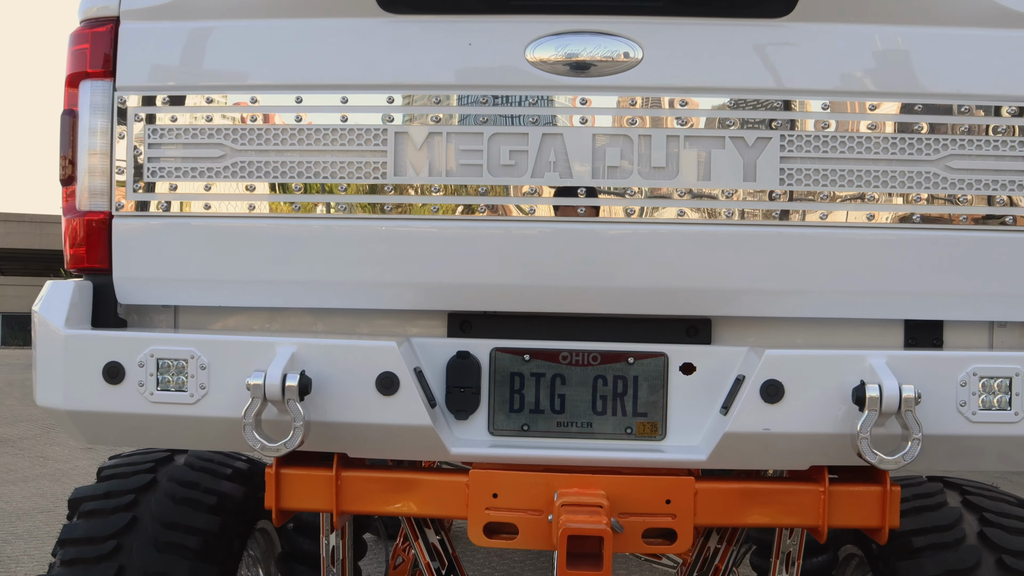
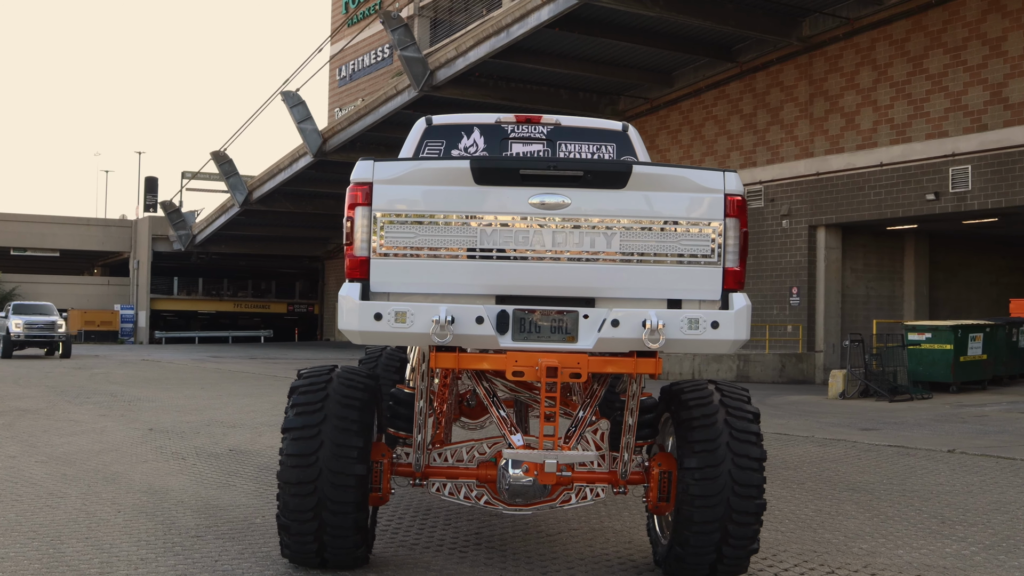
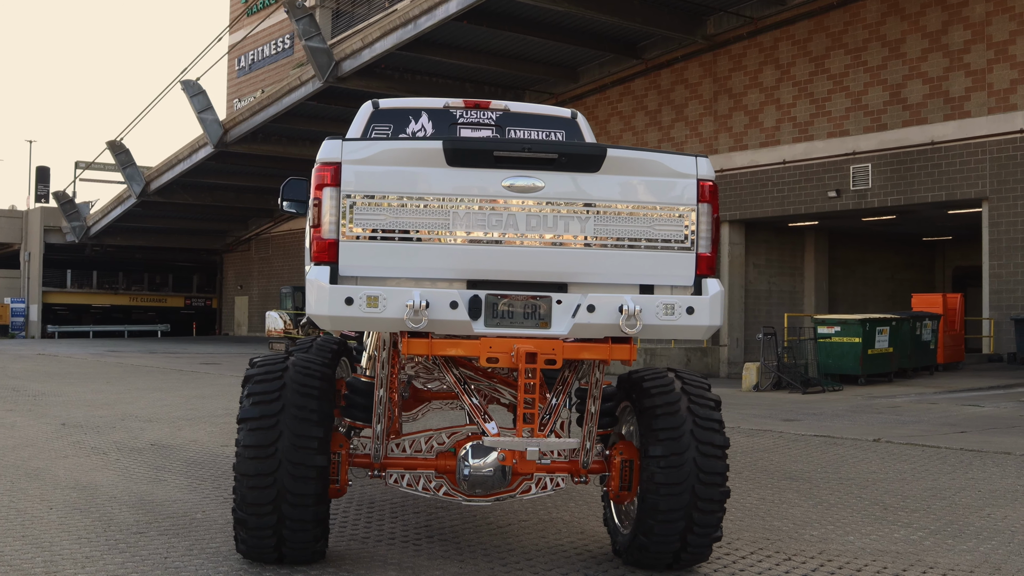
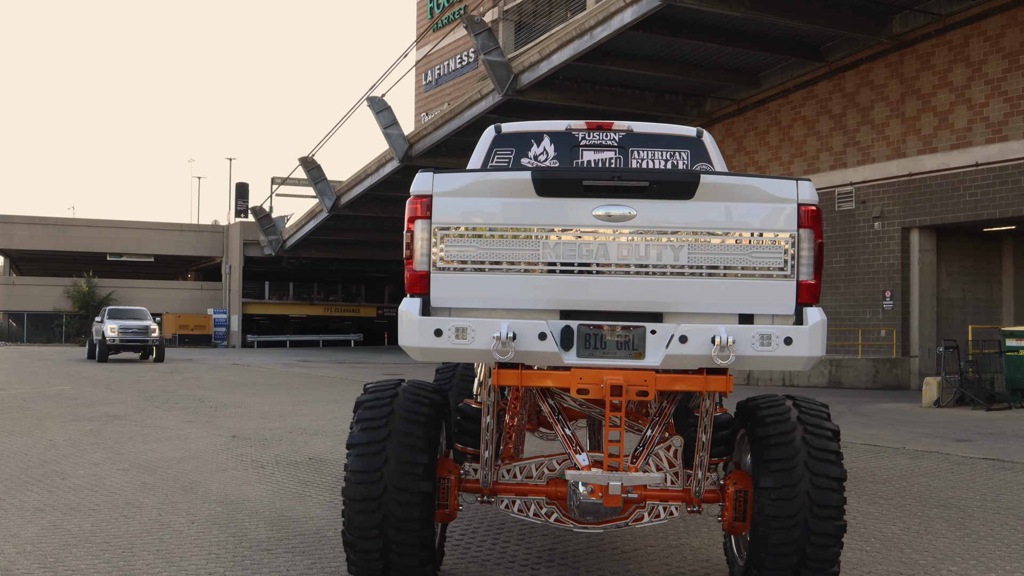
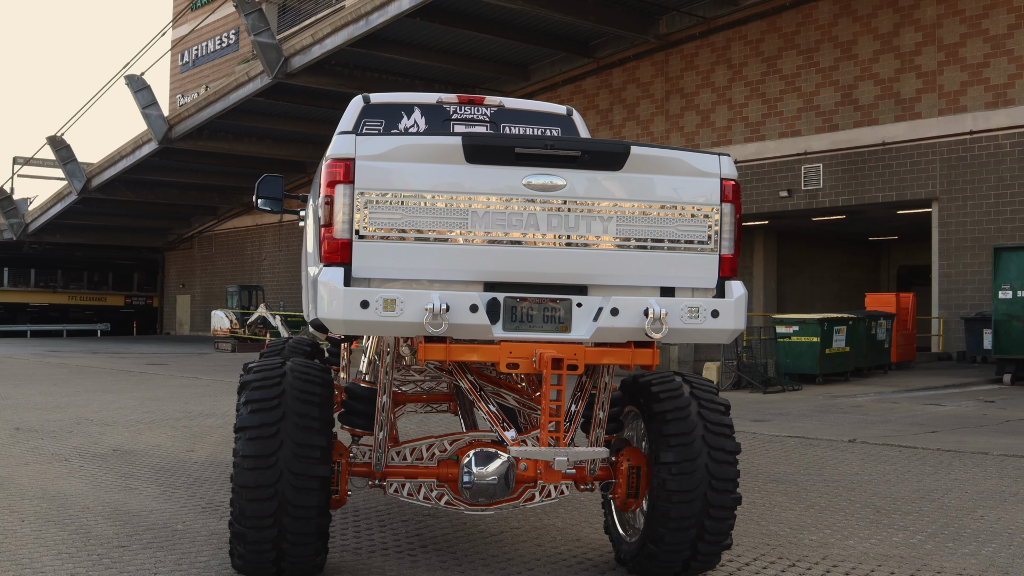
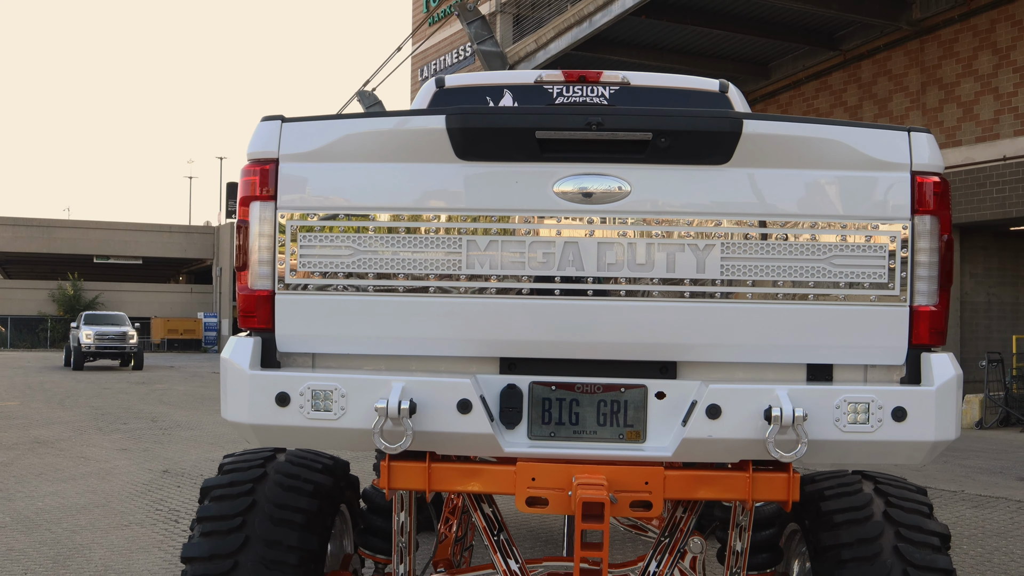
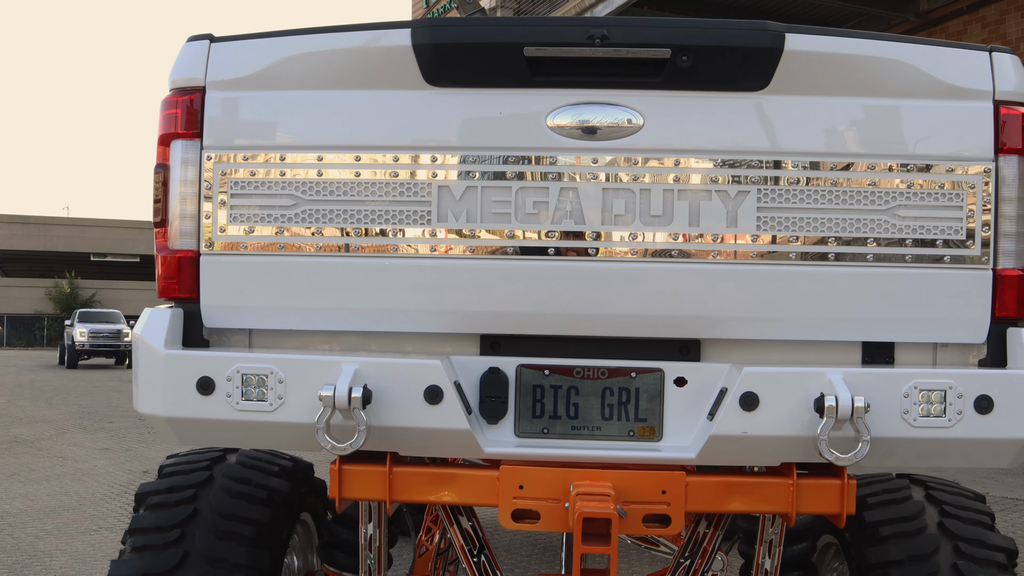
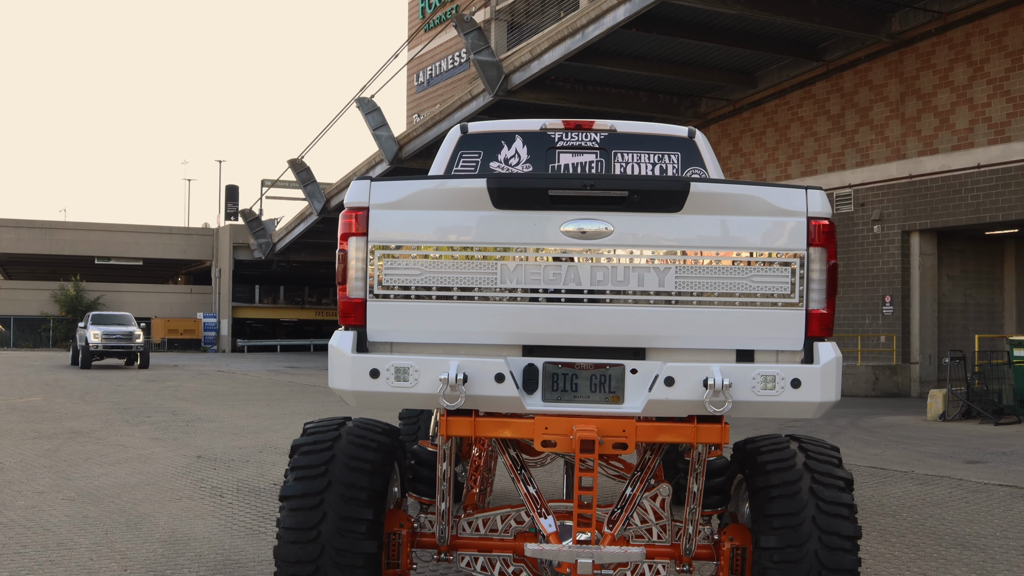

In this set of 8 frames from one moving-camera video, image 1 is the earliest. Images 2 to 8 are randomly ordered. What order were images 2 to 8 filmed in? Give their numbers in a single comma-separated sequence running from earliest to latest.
7, 6, 8, 4, 2, 3, 5
